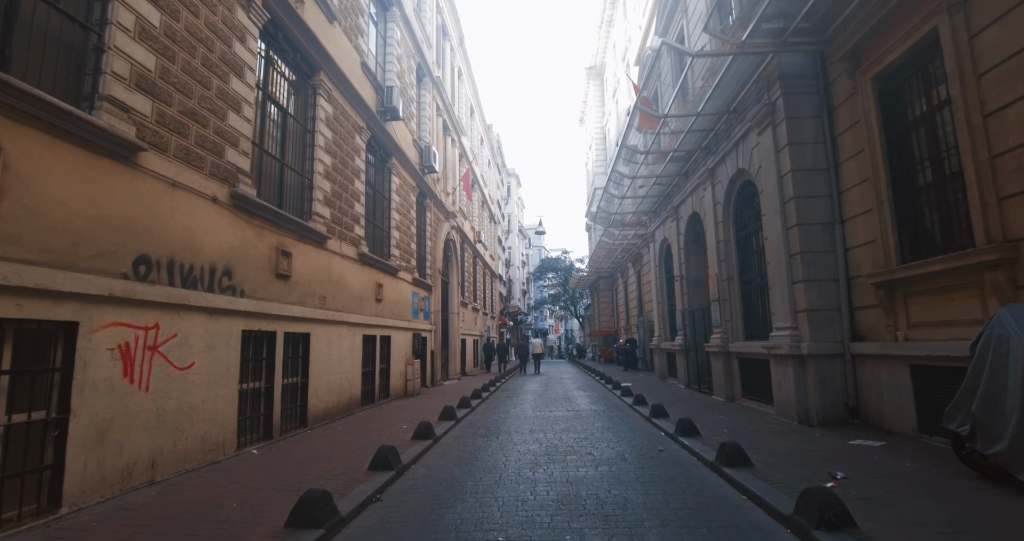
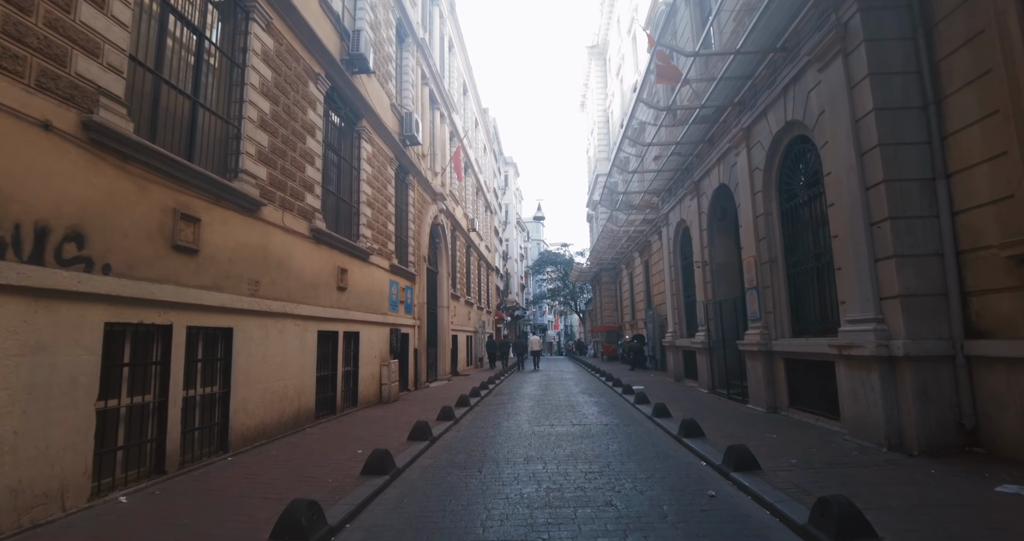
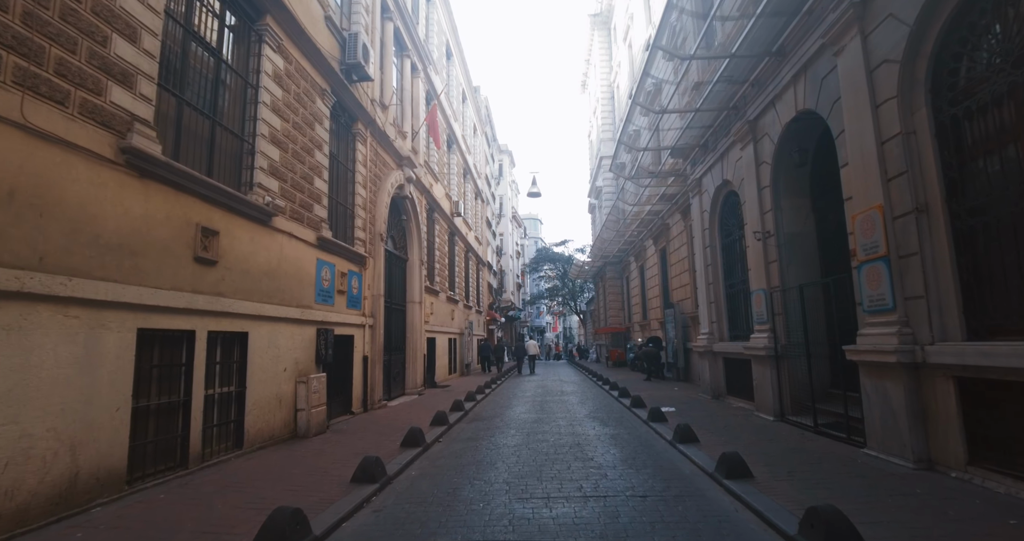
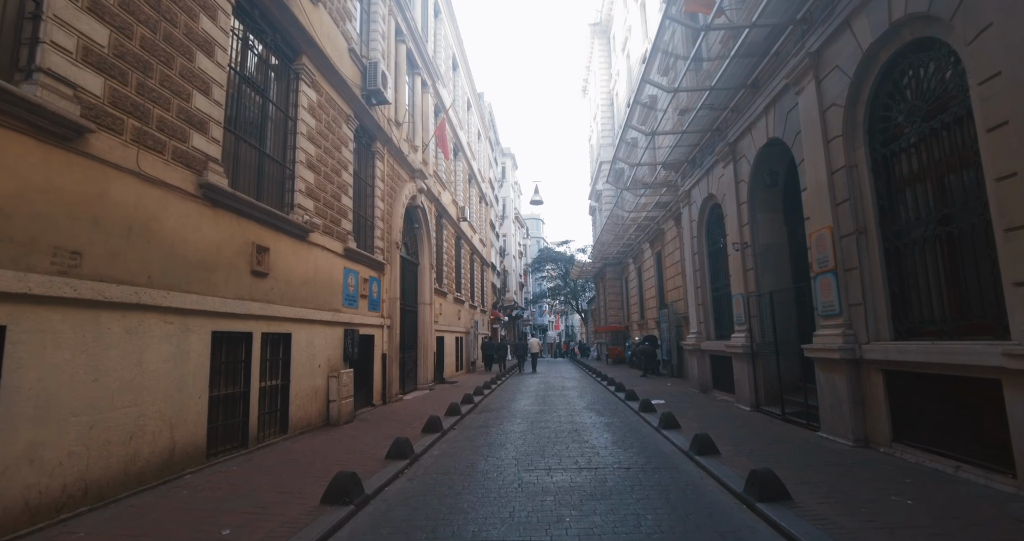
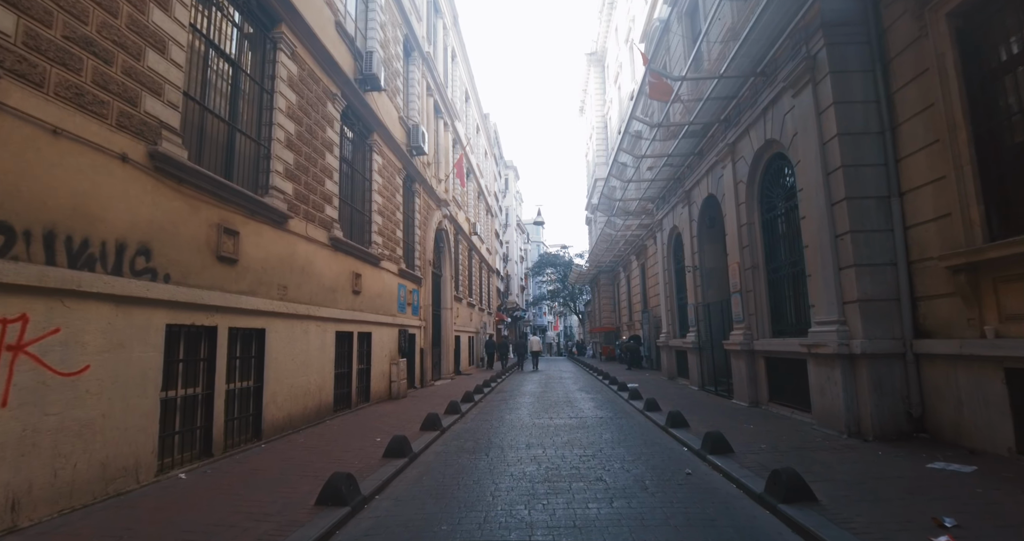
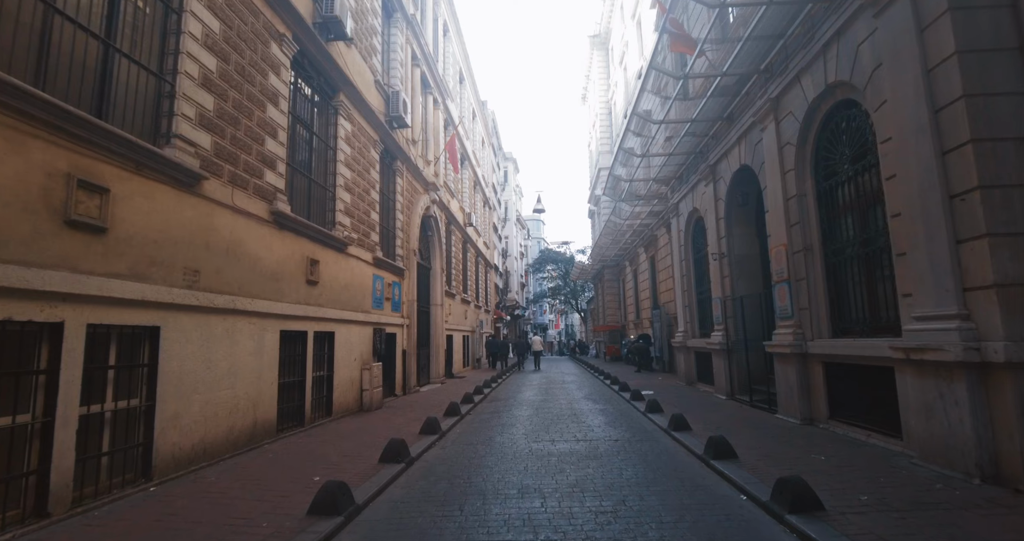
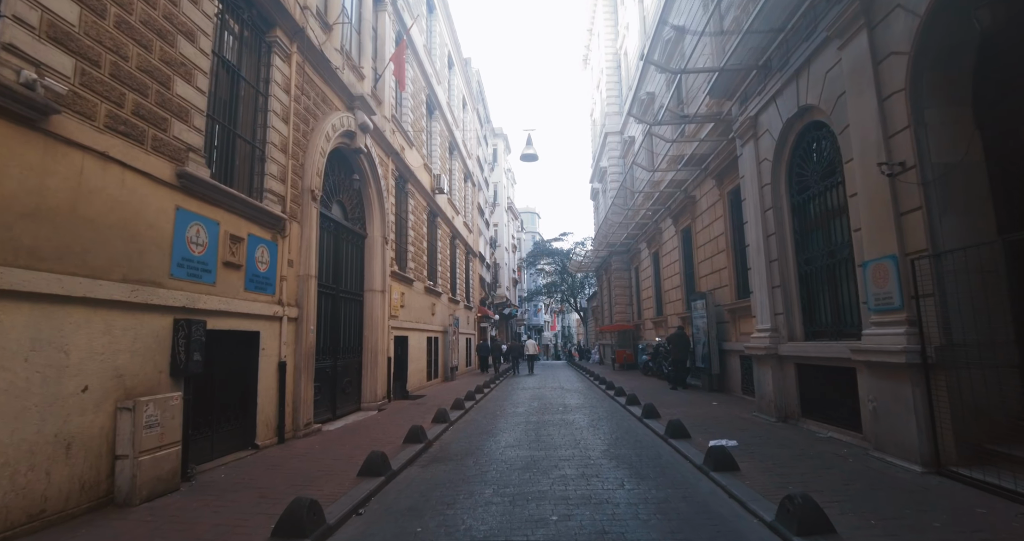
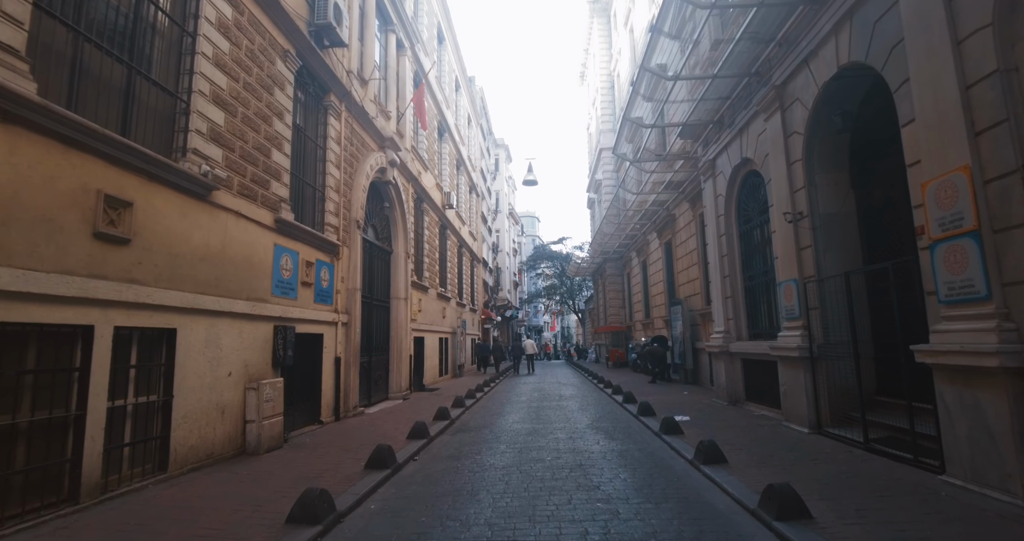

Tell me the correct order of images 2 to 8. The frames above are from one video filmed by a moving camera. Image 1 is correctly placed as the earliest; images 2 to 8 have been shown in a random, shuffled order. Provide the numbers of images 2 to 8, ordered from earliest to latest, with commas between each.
5, 2, 6, 4, 3, 8, 7
